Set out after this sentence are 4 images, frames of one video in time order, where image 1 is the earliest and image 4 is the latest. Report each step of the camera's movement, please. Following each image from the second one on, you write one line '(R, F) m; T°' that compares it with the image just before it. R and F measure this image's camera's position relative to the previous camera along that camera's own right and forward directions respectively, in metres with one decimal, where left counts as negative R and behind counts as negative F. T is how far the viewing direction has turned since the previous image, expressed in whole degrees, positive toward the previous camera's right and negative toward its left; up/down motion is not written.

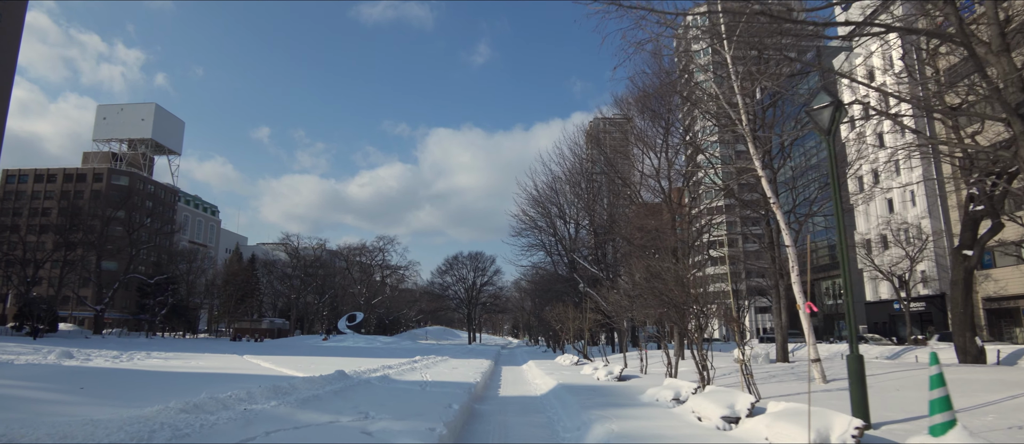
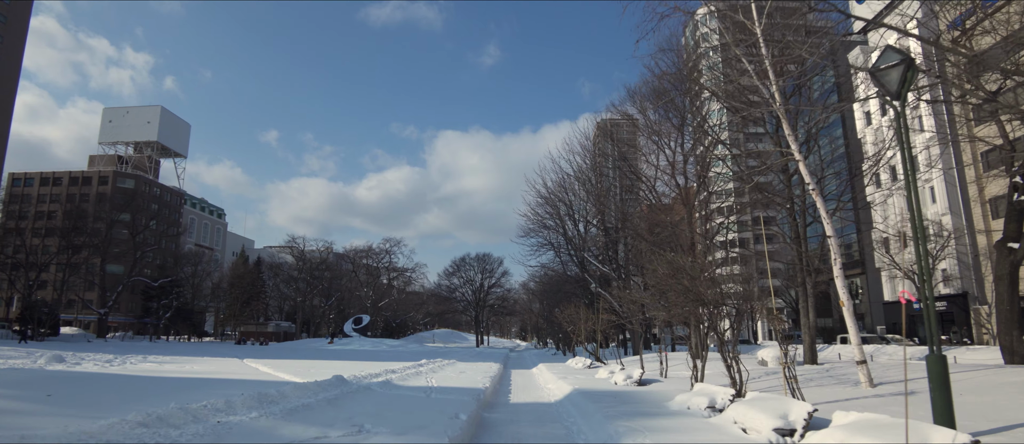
(-0.1, +0.9) m; -1°
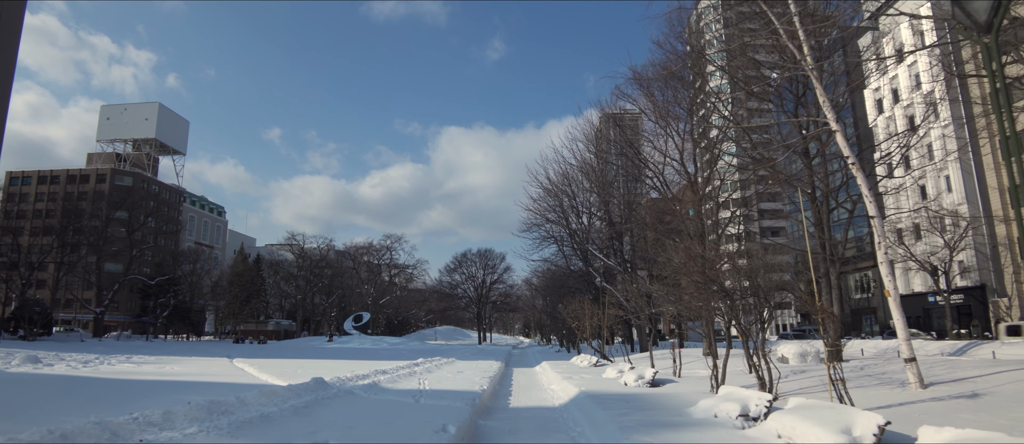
(+0.1, +1.1) m; 0°
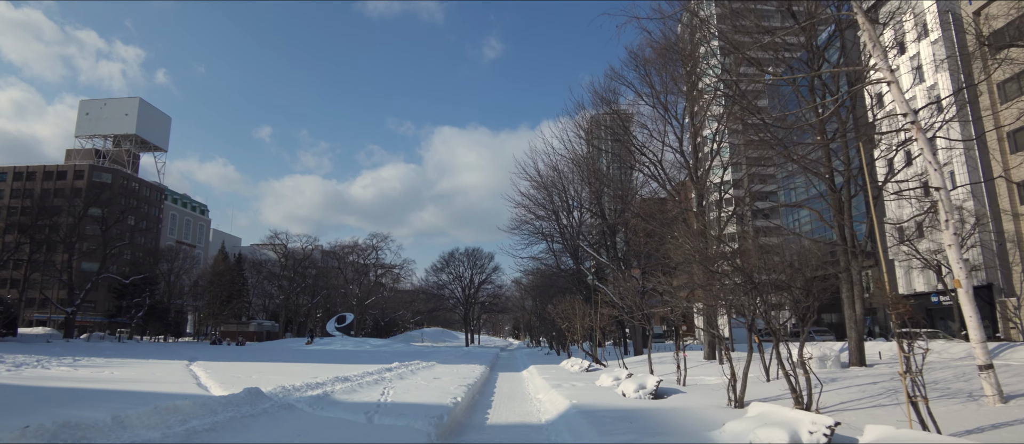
(+0.2, +1.6) m; +1°
